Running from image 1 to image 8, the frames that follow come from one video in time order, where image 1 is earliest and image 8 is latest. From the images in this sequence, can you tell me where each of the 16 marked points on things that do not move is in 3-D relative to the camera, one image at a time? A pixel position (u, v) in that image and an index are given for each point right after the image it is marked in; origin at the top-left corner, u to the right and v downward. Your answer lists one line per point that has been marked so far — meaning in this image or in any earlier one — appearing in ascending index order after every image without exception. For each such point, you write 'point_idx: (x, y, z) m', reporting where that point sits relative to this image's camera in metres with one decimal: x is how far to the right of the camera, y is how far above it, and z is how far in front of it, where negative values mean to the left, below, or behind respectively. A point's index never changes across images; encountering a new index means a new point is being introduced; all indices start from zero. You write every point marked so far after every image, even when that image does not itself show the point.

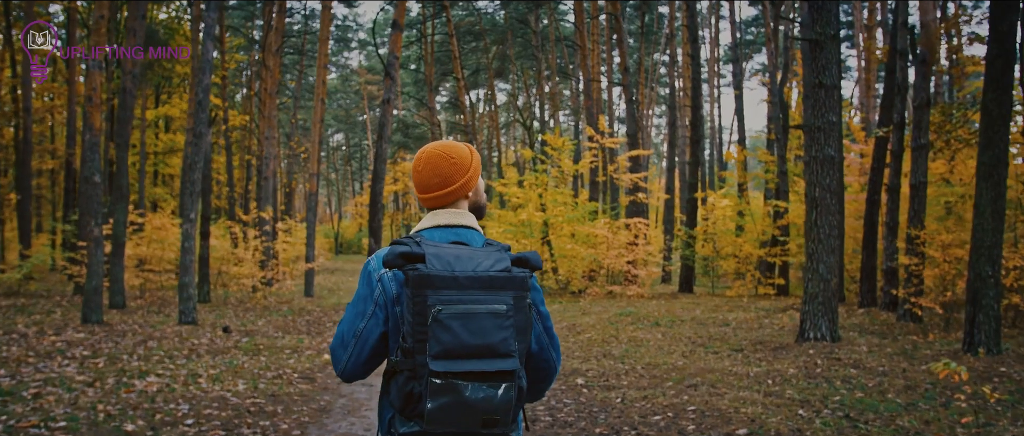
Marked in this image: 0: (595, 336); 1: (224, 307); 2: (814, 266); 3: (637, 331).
0: (+1.4, -2.0, +11.5) m
1: (-6.5, -2.0, +15.7) m
2: (+4.2, -0.7, +9.6) m
3: (+2.2, -1.9, +11.9) m
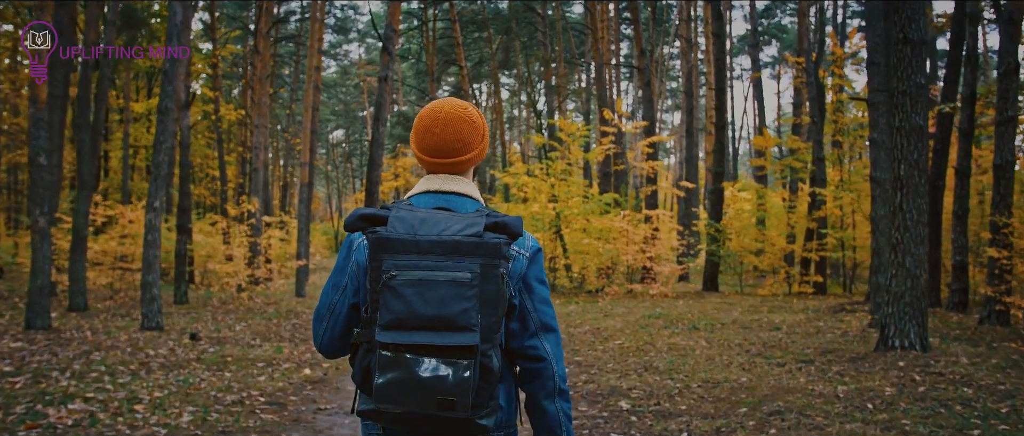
0: (+1.6, -1.8, +9.8) m
1: (-6.3, -1.9, +14.0) m
2: (+4.4, -0.5, +7.9) m
3: (+2.4, -1.7, +10.2) m
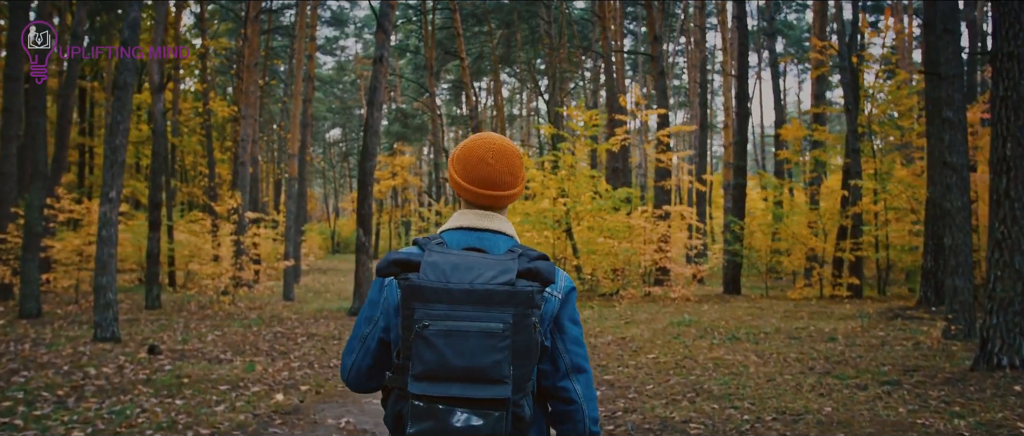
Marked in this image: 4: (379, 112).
0: (+1.8, -1.7, +8.4) m
1: (-6.1, -1.8, +12.6) m
2: (+4.6, -0.4, +6.5) m
3: (+2.6, -1.7, +8.7) m
4: (-2.6, +2.0, +13.4) m
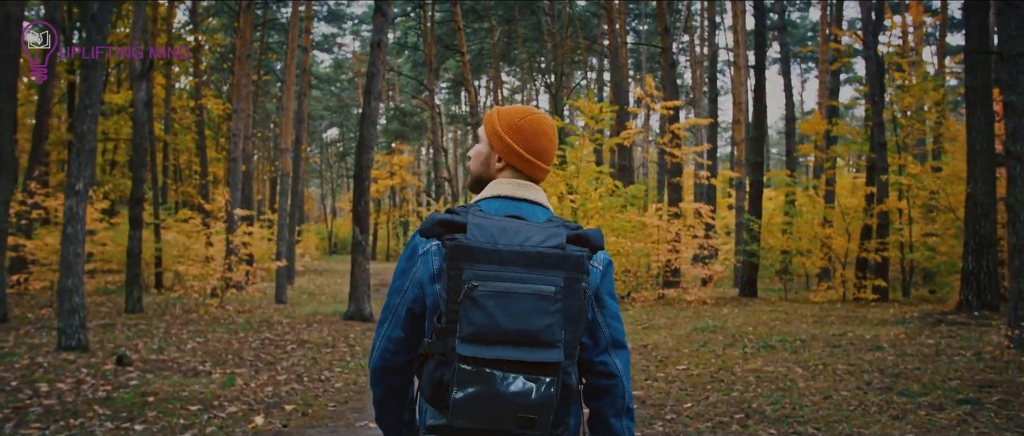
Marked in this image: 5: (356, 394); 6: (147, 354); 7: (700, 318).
0: (+2.0, -1.6, +7.5) m
1: (-6.0, -1.7, +11.7) m
2: (+4.7, -0.3, +5.6) m
3: (+2.8, -1.6, +7.8) m
4: (-2.4, +2.1, +12.5) m
5: (-1.5, -1.7, +6.6) m
6: (-4.3, -1.6, +8.1) m
7: (+3.2, -1.7, +11.9) m
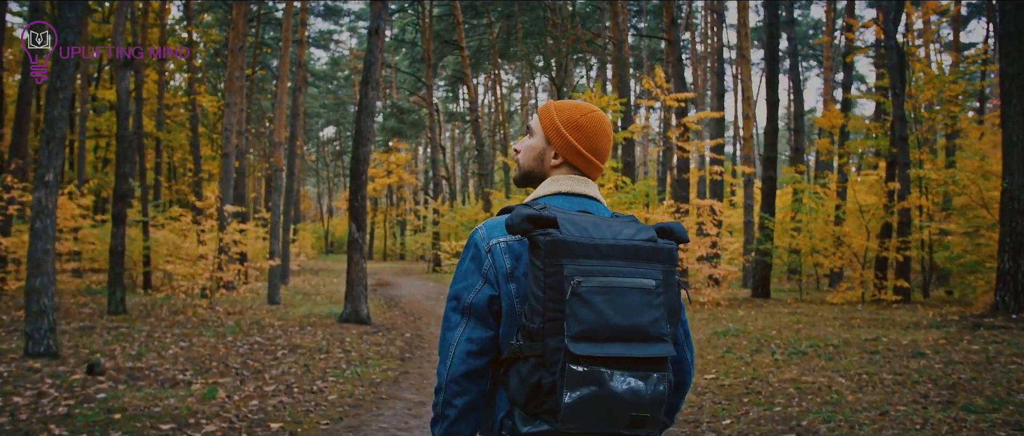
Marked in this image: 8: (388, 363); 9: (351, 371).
0: (+2.1, -1.6, +6.8) m
1: (-5.9, -1.6, +10.9) m
2: (+4.9, -0.3, +4.9) m
3: (+2.9, -1.5, +7.2) m
4: (-2.3, +2.2, +11.8) m
5: (-1.4, -1.6, +5.9) m
6: (-4.1, -1.5, +7.4) m
7: (+3.3, -1.6, +11.2) m
8: (-1.5, -1.7, +8.2) m
9: (-1.7, -1.6, +7.4) m
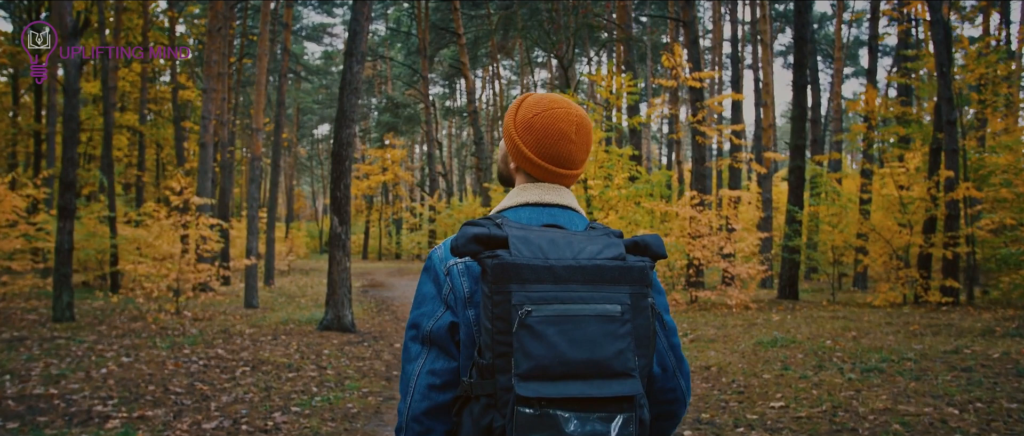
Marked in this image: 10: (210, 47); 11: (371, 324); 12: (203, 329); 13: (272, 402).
0: (+2.2, -1.4, +5.3) m
1: (-5.8, -1.5, +9.4) m
2: (+5.0, -0.1, +3.5) m
3: (+3.0, -1.4, +5.7) m
4: (-2.3, +2.3, +10.3) m
5: (-1.2, -1.5, +4.4) m
6: (-4.0, -1.4, +5.9) m
7: (+3.4, -1.5, +9.7) m
8: (-1.4, -1.6, +6.7) m
9: (-1.6, -1.5, +5.9) m
10: (-8.1, +4.6, +18.7) m
11: (-2.5, -1.9, +12.2) m
12: (-4.6, -1.7, +10.4) m
13: (-1.9, -1.5, +5.7) m
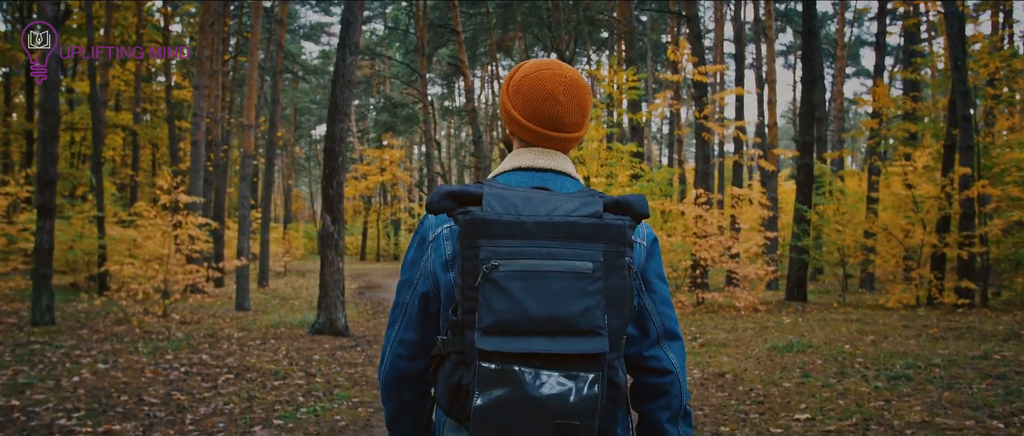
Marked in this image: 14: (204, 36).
0: (+2.2, -1.4, +4.9) m
1: (-5.8, -1.5, +9.0) m
2: (+5.0, -0.1, +3.0) m
3: (+3.0, -1.4, +5.3) m
4: (-2.3, +2.3, +9.9) m
5: (-1.2, -1.5, +4.0) m
6: (-4.0, -1.4, +5.5) m
7: (+3.4, -1.5, +9.3) m
8: (-1.4, -1.6, +6.3) m
9: (-1.6, -1.5, +5.4) m
10: (-8.1, +4.6, +18.3) m
11: (-2.5, -1.8, +11.8) m
12: (-4.6, -1.6, +10.0) m
13: (-1.9, -1.5, +5.2) m
14: (-8.1, +4.8, +18.4) m
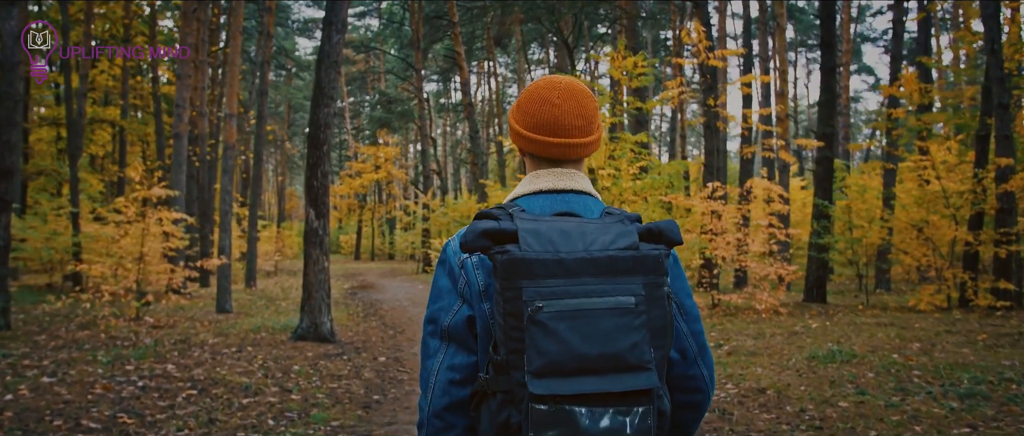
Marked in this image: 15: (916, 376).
0: (+2.3, -1.3, +4.0) m
1: (-5.7, -1.4, +8.0) m
2: (+5.1, 0.0, +2.2) m
3: (+3.0, -1.3, +4.4) m
4: (-2.2, +2.4, +9.0) m
5: (-1.2, -1.4, +3.1) m
6: (-4.0, -1.3, +4.6) m
7: (+3.4, -1.4, +8.4) m
8: (-1.3, -1.5, +5.4) m
9: (-1.5, -1.4, +4.5) m
10: (-8.1, +4.7, +17.4) m
11: (-2.4, -1.8, +10.8) m
12: (-4.6, -1.6, +9.1) m
13: (-1.9, -1.4, +4.3) m
14: (-8.1, +4.9, +17.5) m
15: (+3.5, -1.3, +5.9) m
